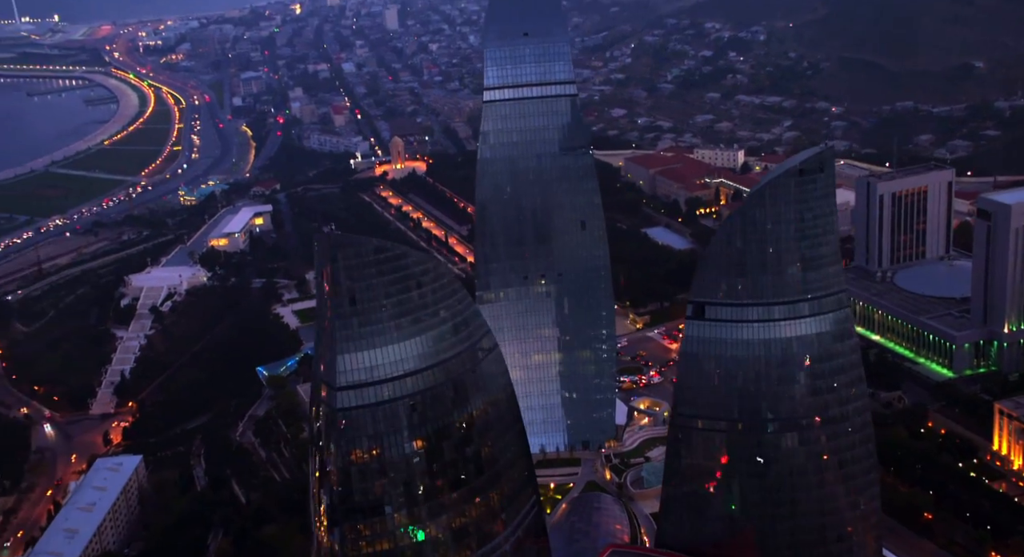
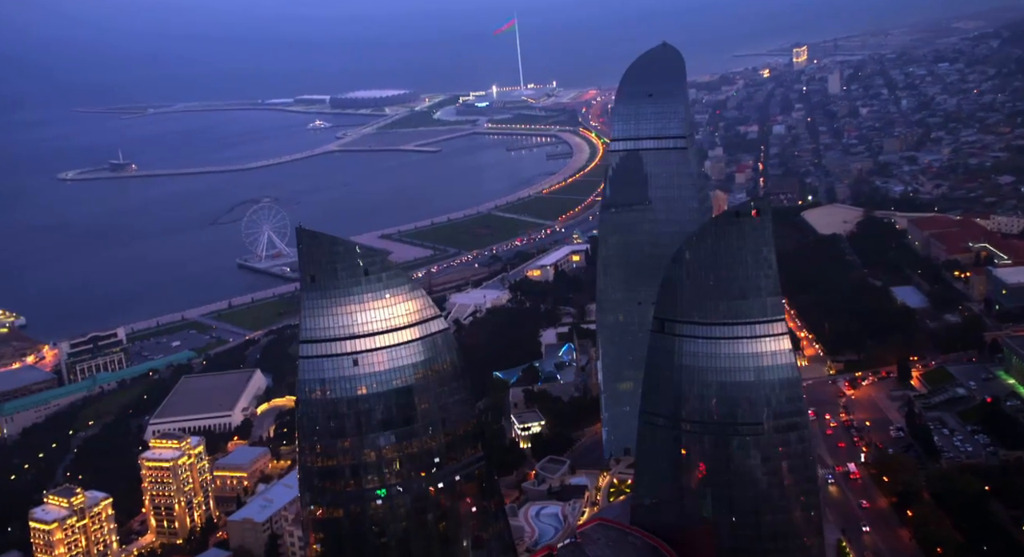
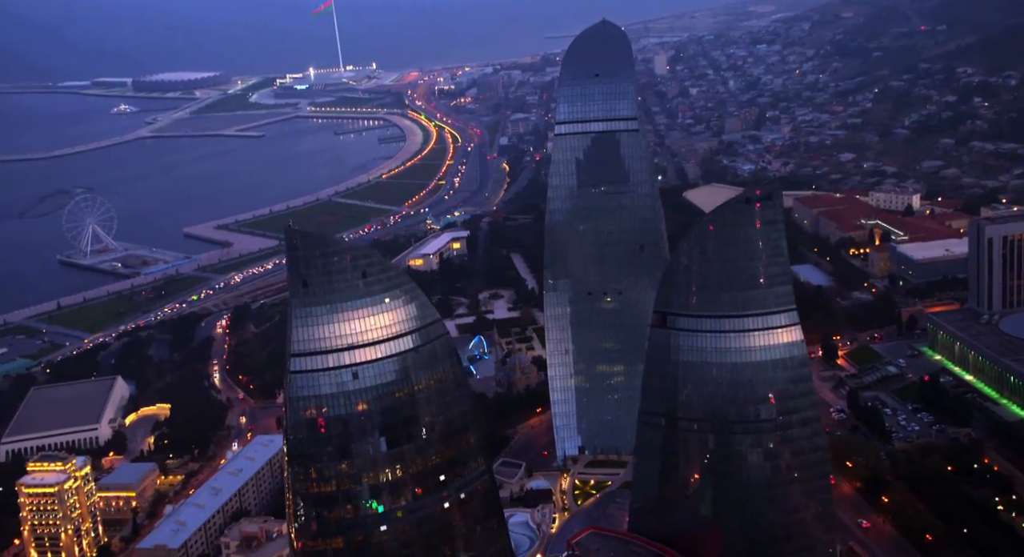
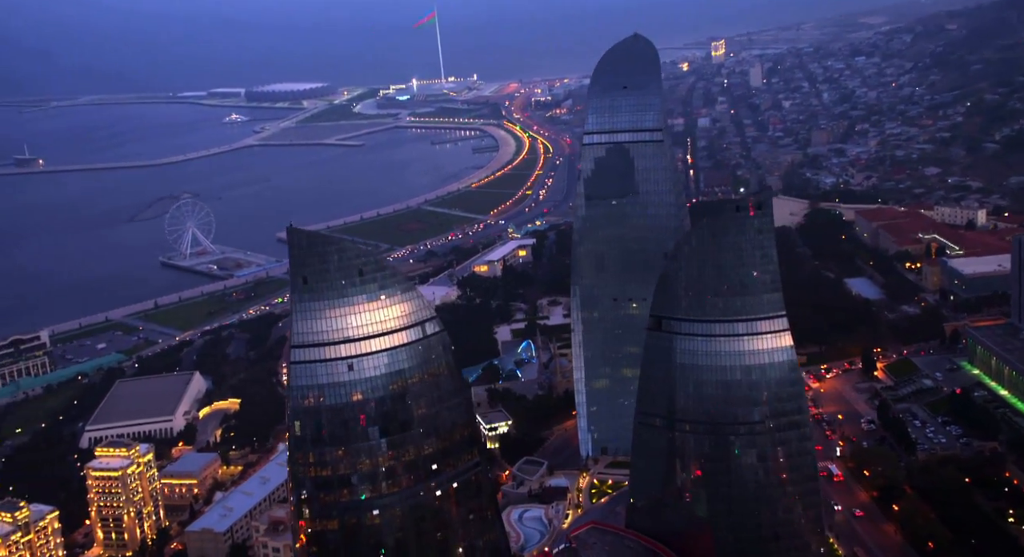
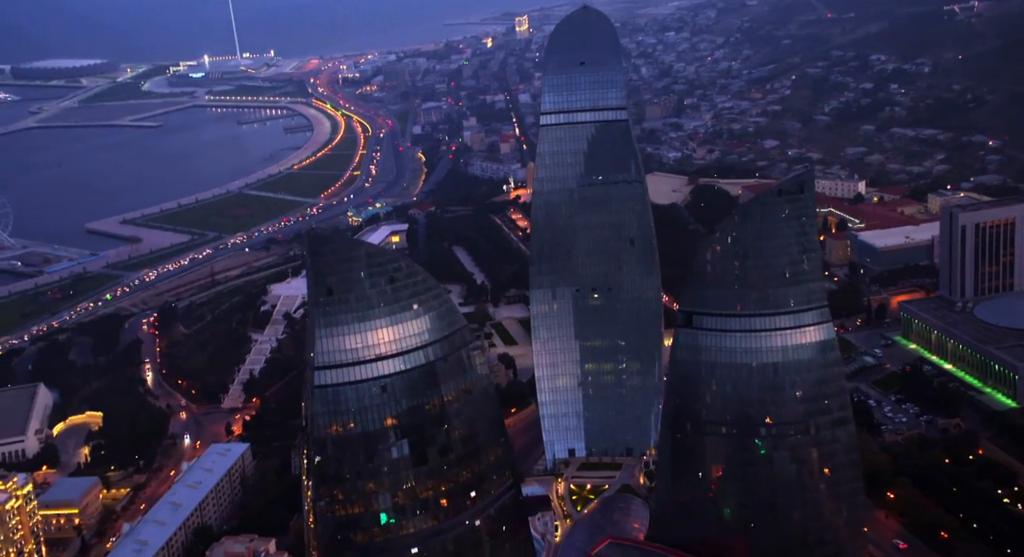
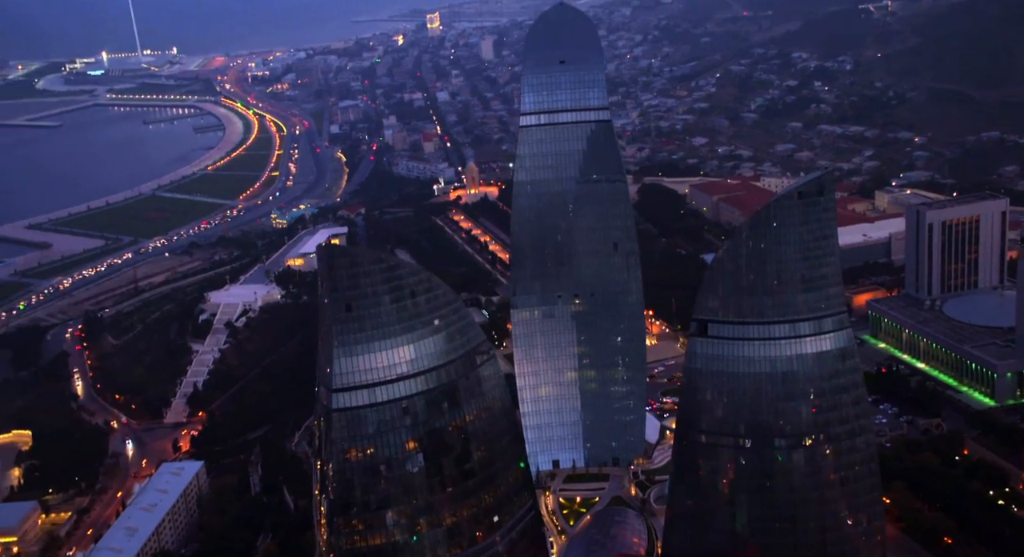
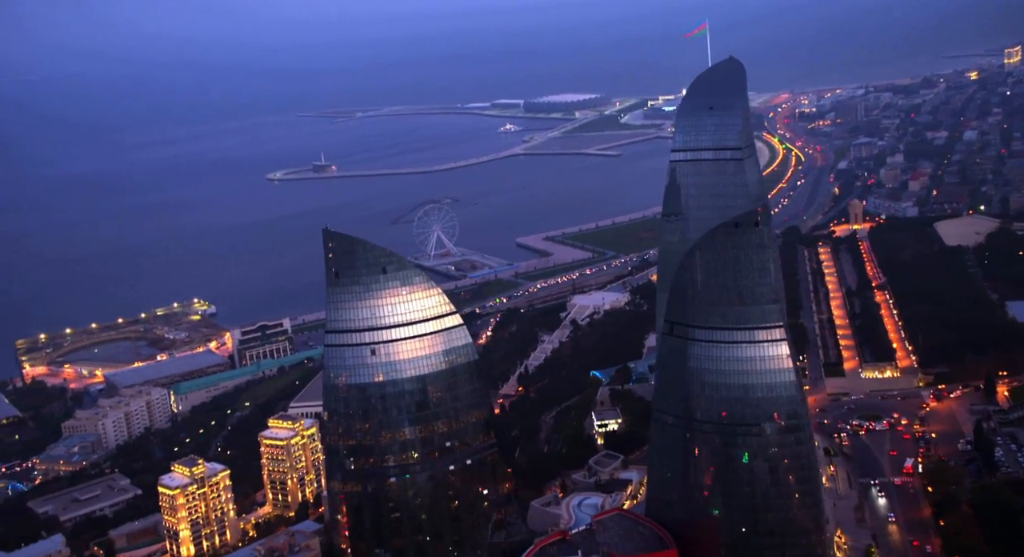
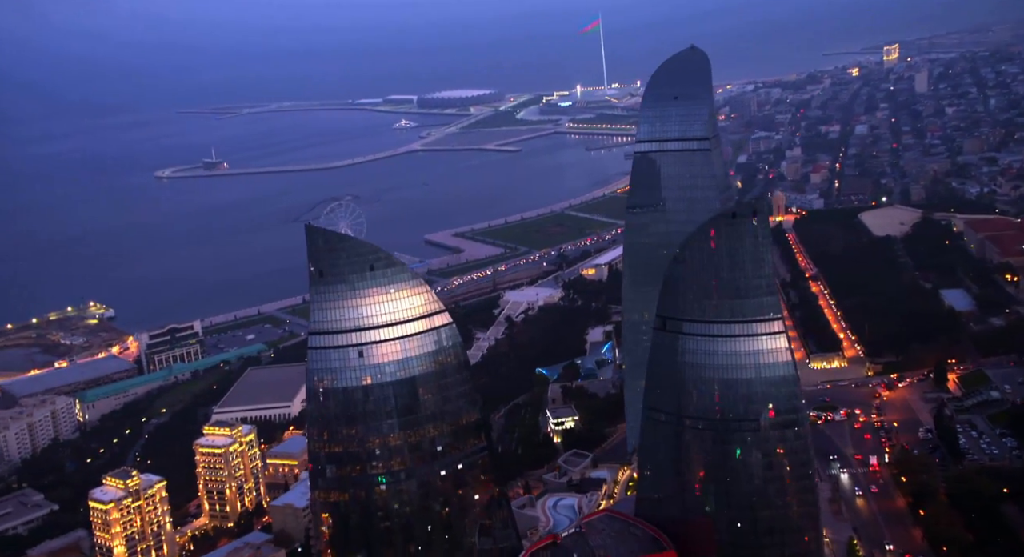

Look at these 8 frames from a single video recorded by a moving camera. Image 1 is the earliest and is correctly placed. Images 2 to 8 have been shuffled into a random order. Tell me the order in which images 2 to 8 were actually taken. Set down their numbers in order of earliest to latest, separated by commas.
6, 5, 3, 4, 2, 8, 7
